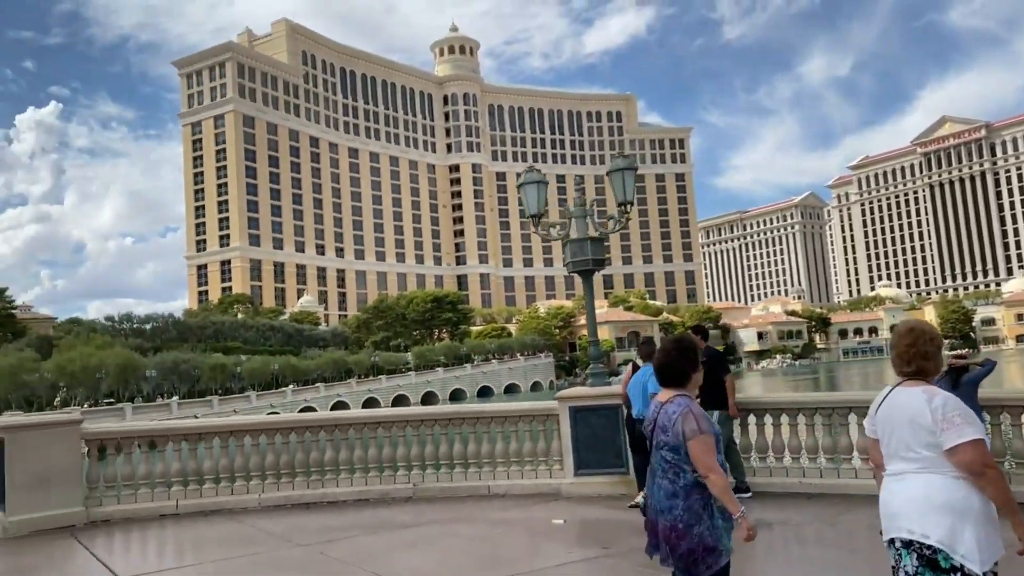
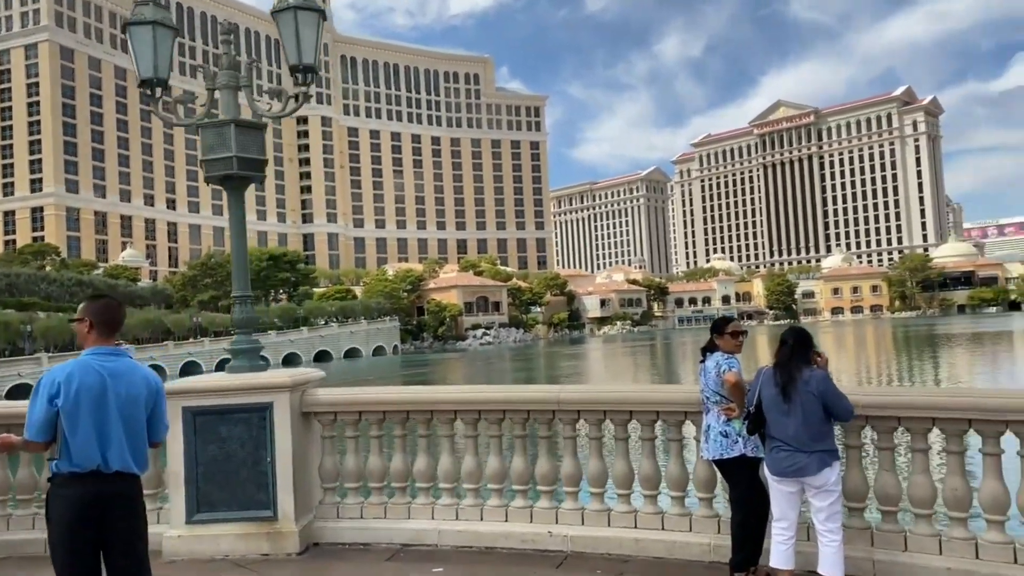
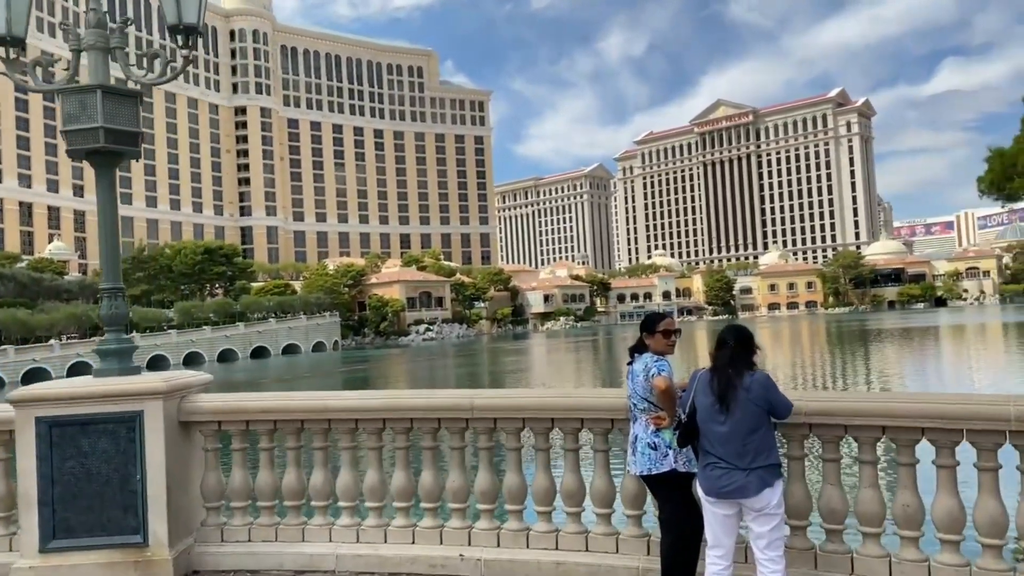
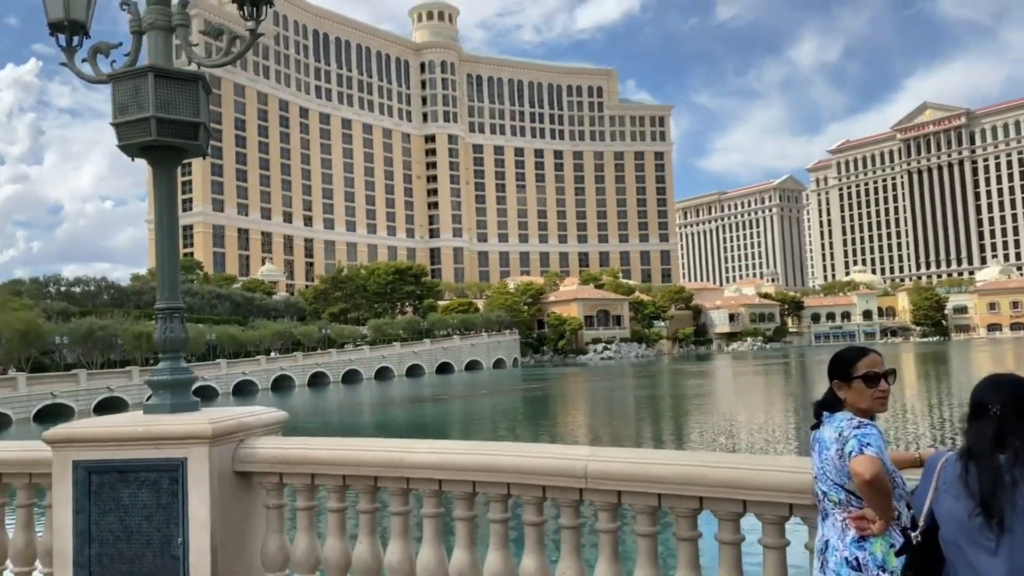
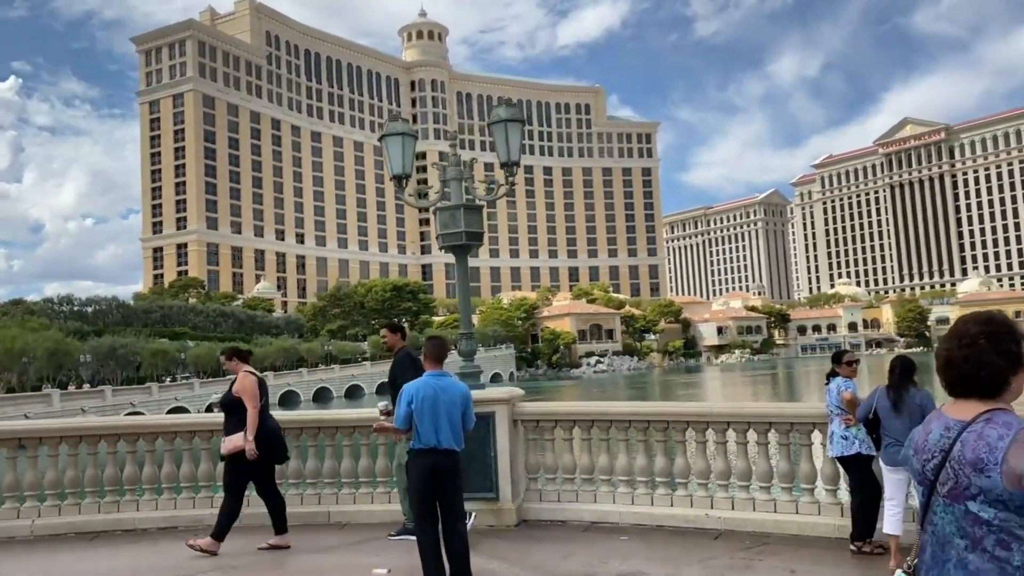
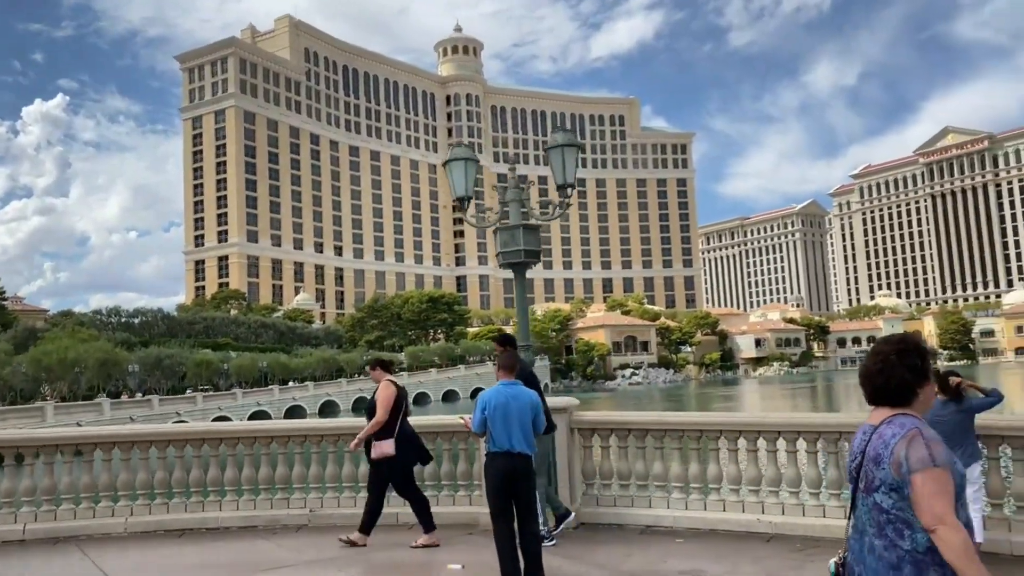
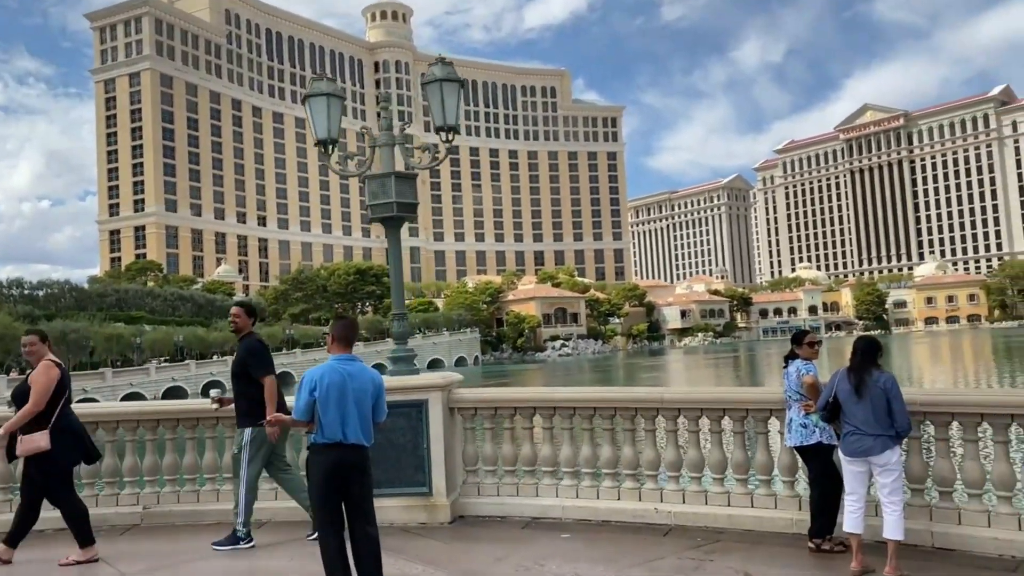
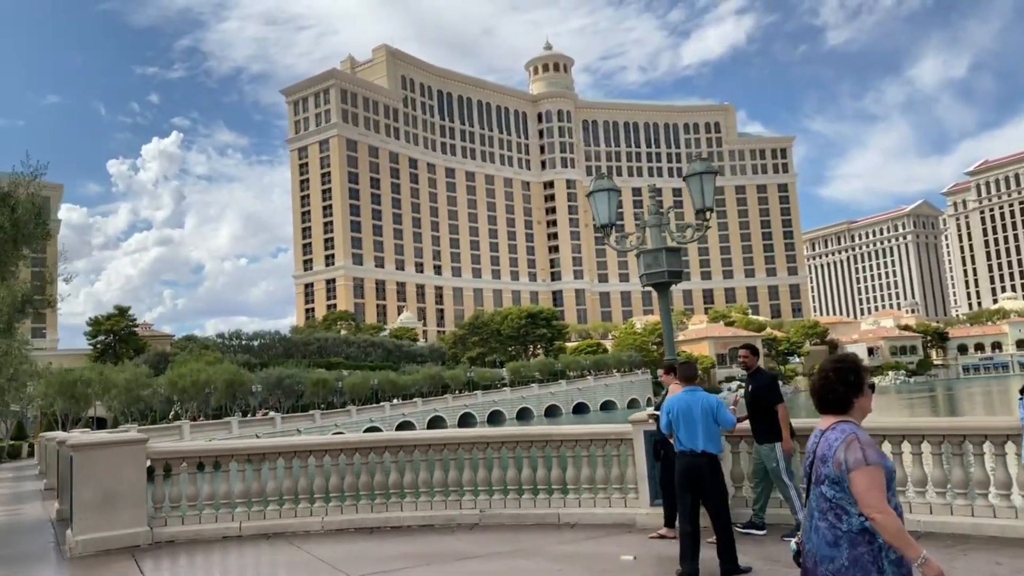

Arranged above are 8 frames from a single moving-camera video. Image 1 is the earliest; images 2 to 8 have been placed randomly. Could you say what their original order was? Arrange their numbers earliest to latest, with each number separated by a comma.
8, 6, 5, 7, 2, 3, 4
